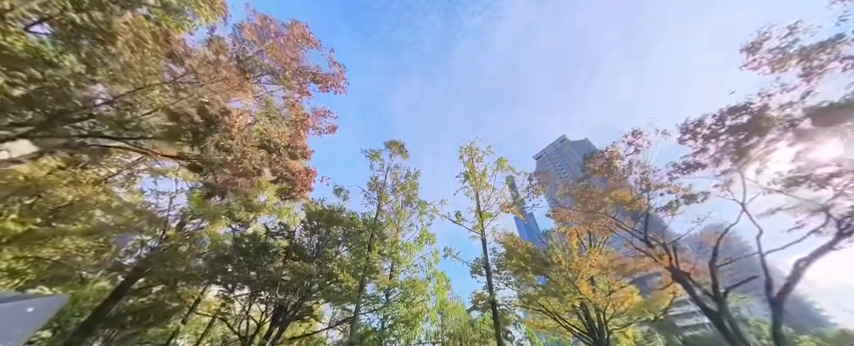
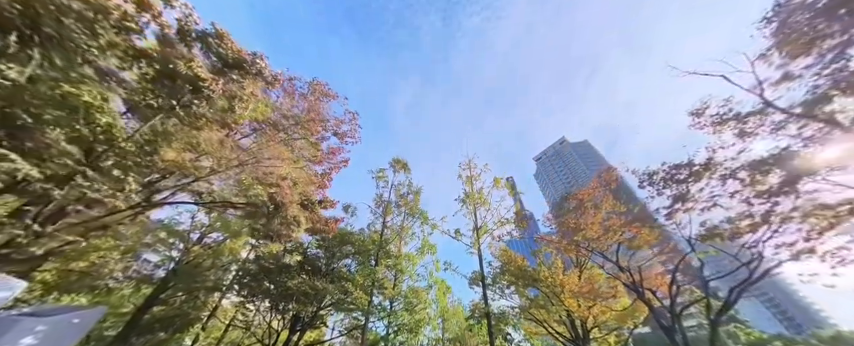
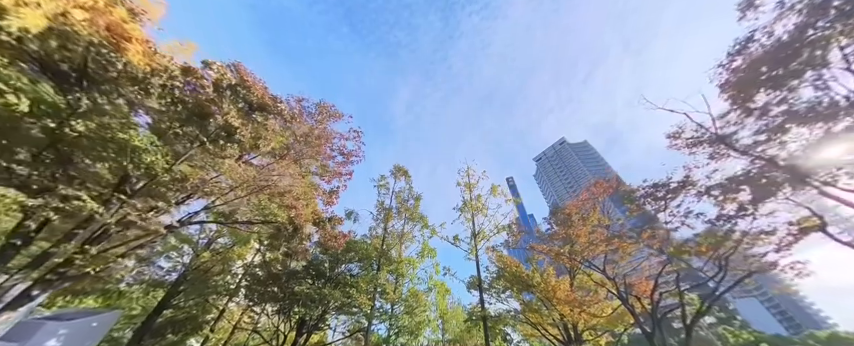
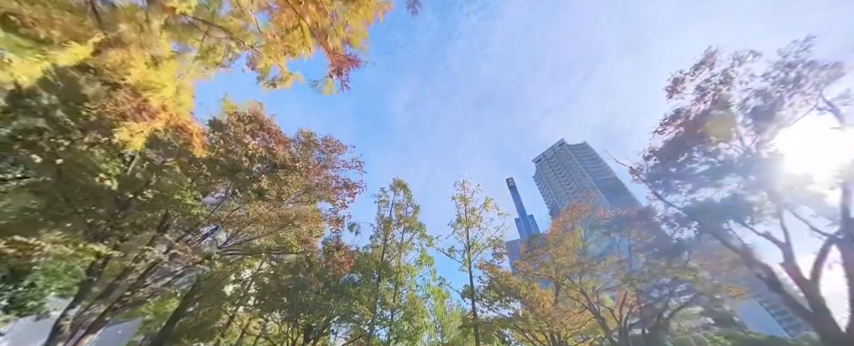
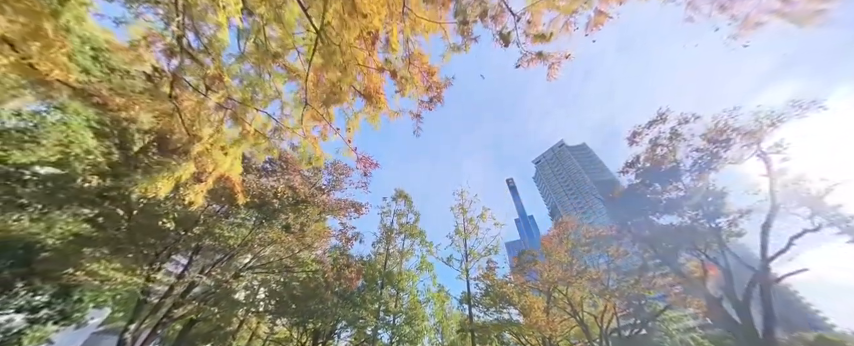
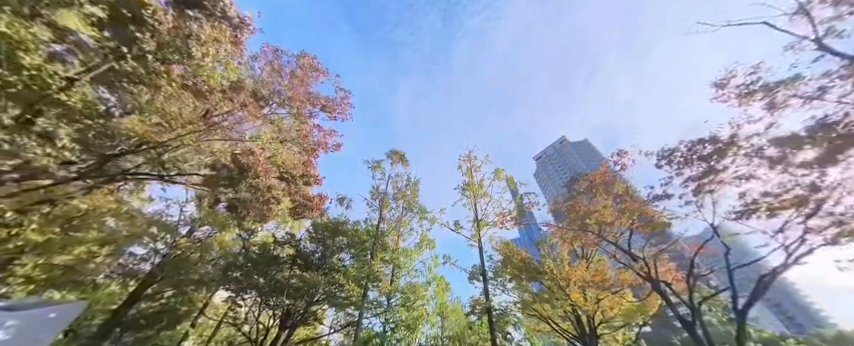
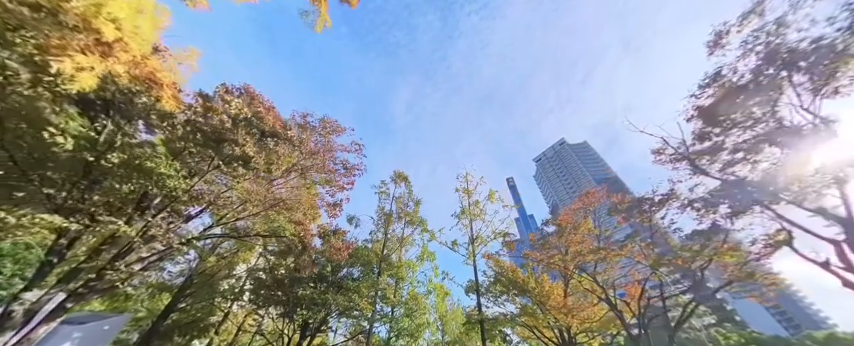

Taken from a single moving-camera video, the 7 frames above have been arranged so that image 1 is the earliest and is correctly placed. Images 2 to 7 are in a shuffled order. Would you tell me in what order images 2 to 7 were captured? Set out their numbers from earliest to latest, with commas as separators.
6, 2, 3, 7, 4, 5
